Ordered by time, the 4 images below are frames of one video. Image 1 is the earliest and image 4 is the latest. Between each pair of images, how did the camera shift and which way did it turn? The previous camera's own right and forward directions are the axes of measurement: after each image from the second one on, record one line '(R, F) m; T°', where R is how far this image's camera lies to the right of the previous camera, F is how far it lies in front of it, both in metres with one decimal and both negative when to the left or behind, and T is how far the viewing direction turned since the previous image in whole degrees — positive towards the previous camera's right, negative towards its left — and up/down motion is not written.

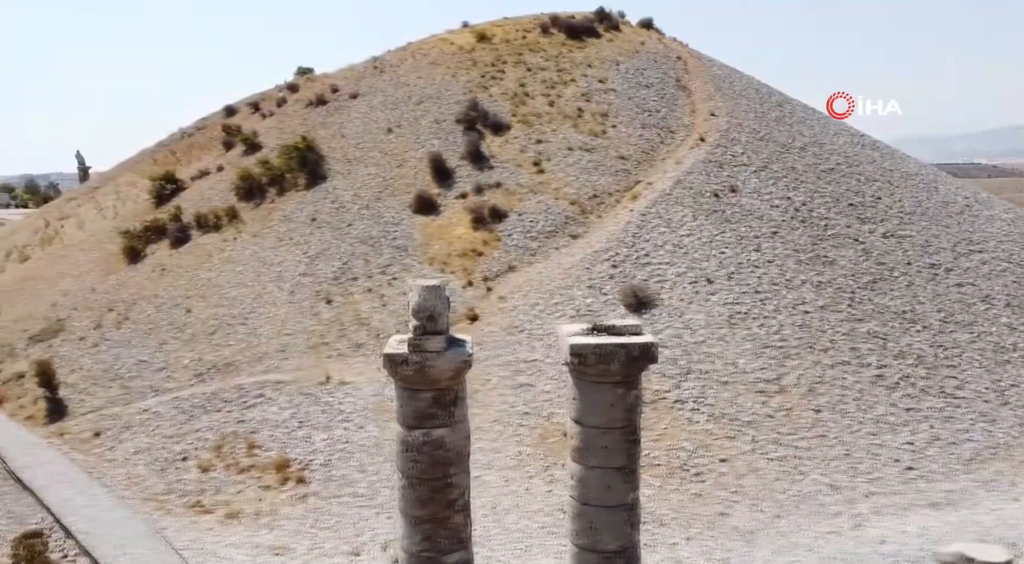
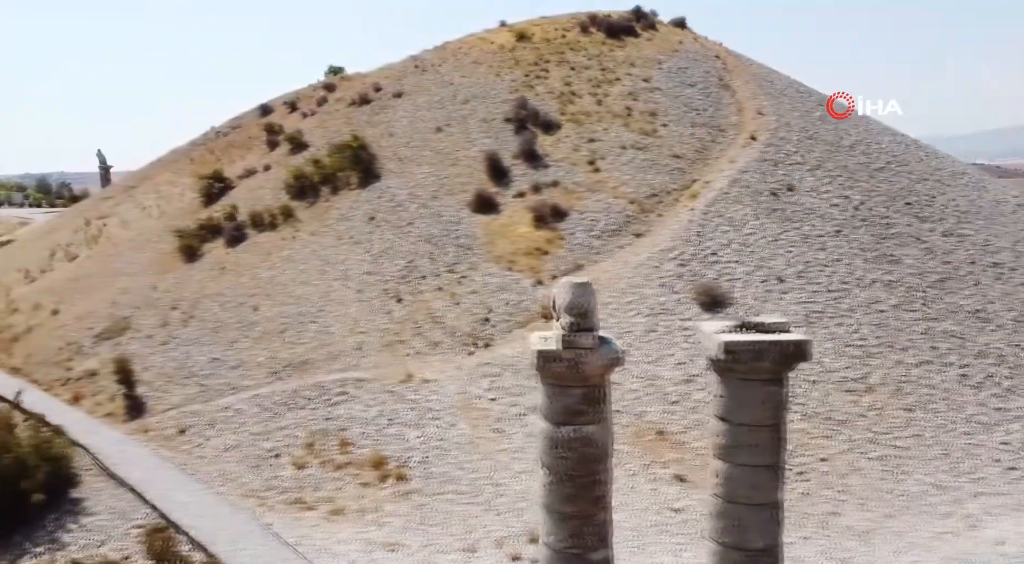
(-1.7, 0.0) m; -1°
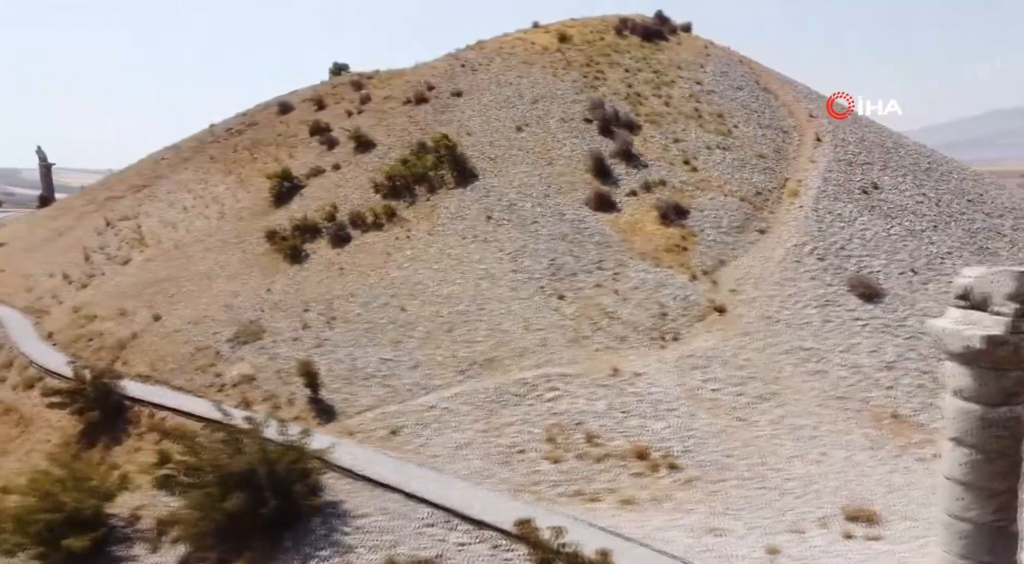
(-6.5, -0.1) m; +5°
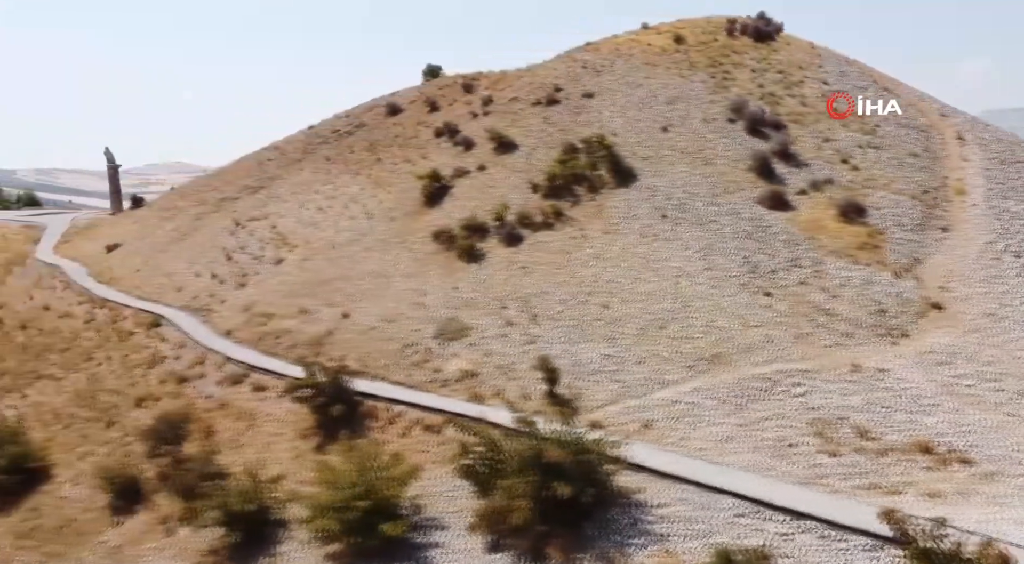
(-5.2, -0.5) m; -2°
